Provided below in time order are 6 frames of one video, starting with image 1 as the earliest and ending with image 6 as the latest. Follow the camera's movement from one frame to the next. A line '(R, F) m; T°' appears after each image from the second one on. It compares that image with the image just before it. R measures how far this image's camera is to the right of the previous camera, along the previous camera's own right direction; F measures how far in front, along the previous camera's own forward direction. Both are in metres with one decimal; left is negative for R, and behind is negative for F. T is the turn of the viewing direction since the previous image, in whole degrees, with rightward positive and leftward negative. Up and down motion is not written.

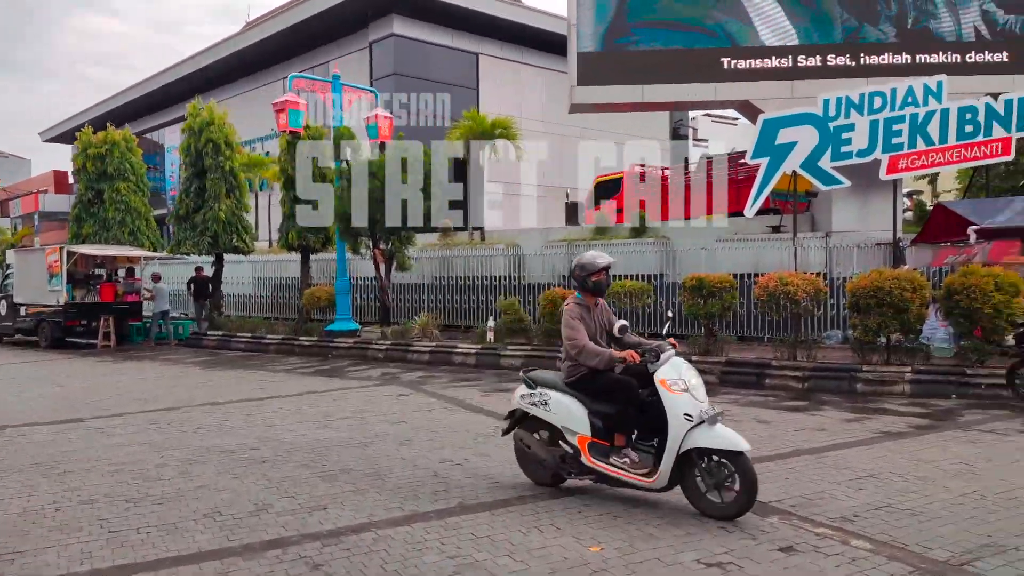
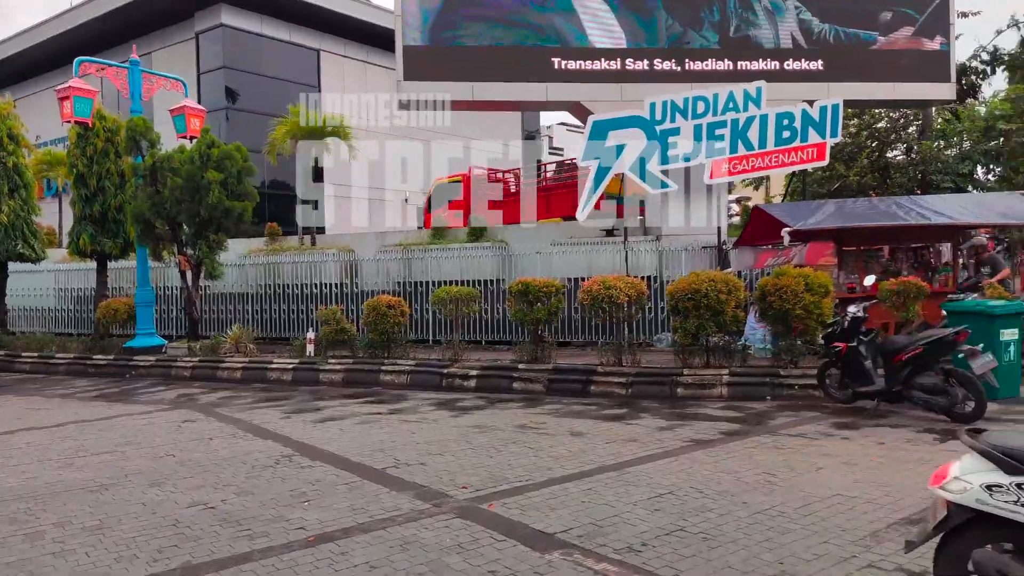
(+1.2, +0.7) m; +7°
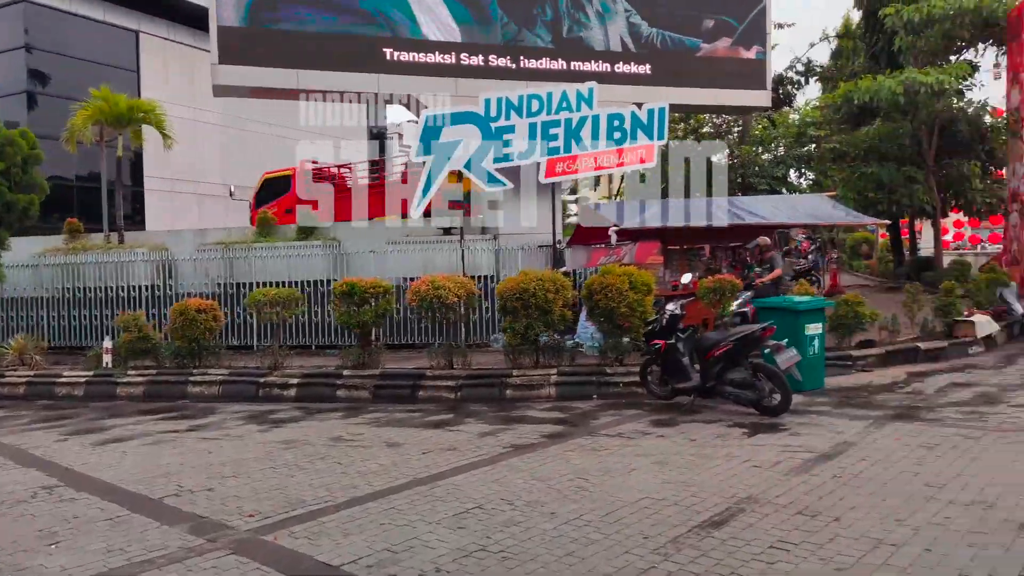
(+0.4, +0.3) m; +11°
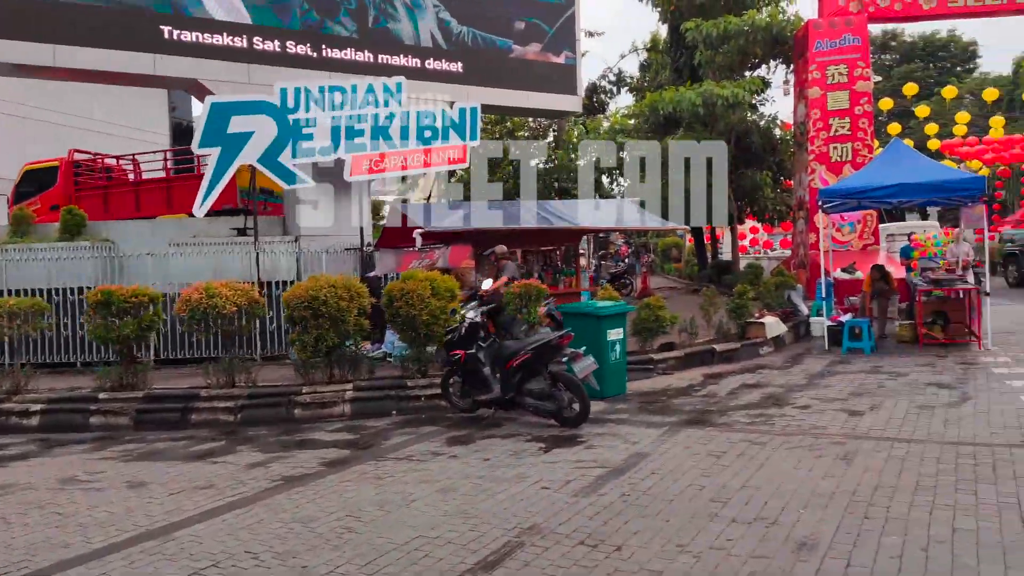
(+0.4, +0.5) m; +13°
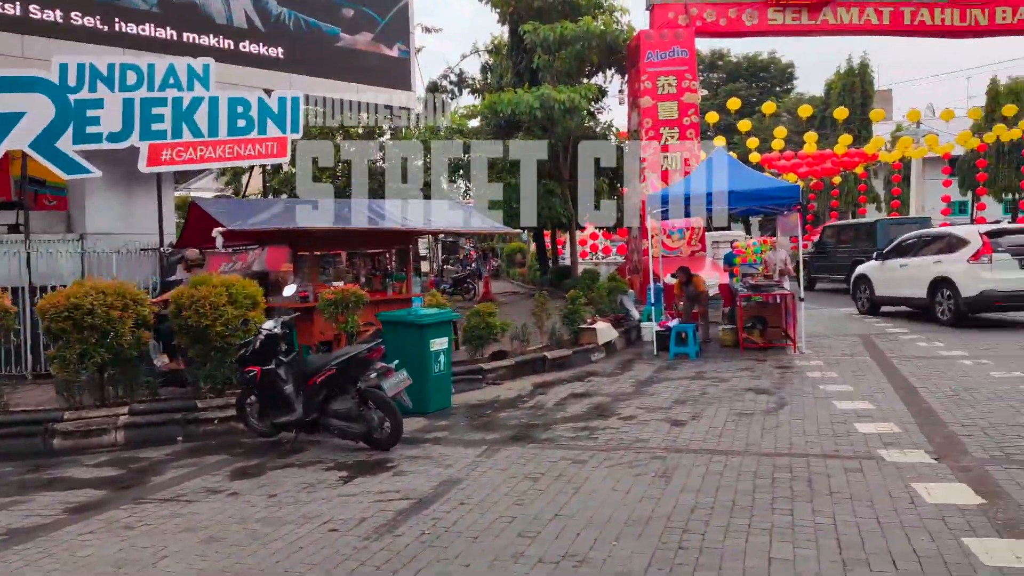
(+0.4, +0.6) m; +11°
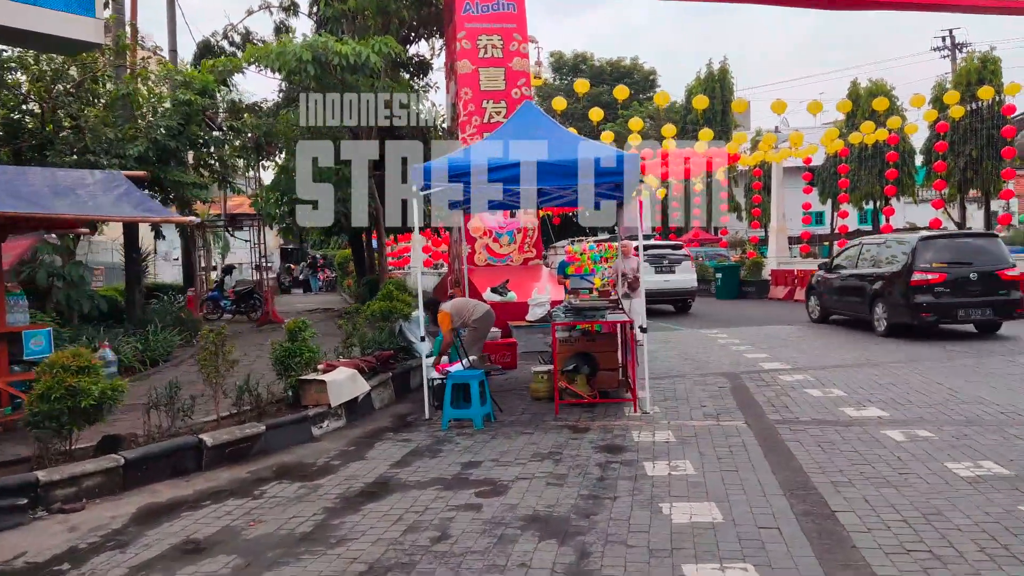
(+1.8, +4.0) m; +9°
